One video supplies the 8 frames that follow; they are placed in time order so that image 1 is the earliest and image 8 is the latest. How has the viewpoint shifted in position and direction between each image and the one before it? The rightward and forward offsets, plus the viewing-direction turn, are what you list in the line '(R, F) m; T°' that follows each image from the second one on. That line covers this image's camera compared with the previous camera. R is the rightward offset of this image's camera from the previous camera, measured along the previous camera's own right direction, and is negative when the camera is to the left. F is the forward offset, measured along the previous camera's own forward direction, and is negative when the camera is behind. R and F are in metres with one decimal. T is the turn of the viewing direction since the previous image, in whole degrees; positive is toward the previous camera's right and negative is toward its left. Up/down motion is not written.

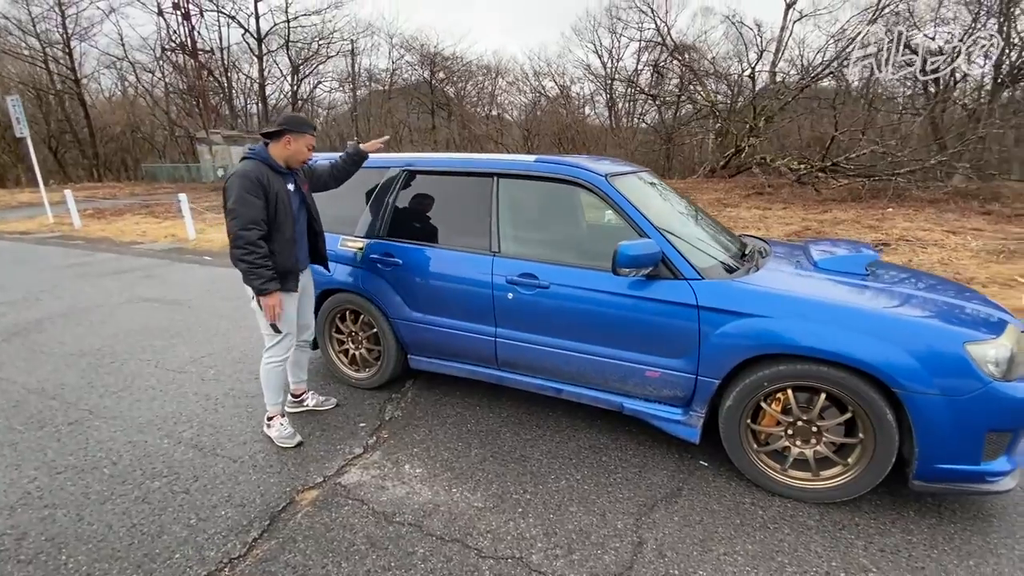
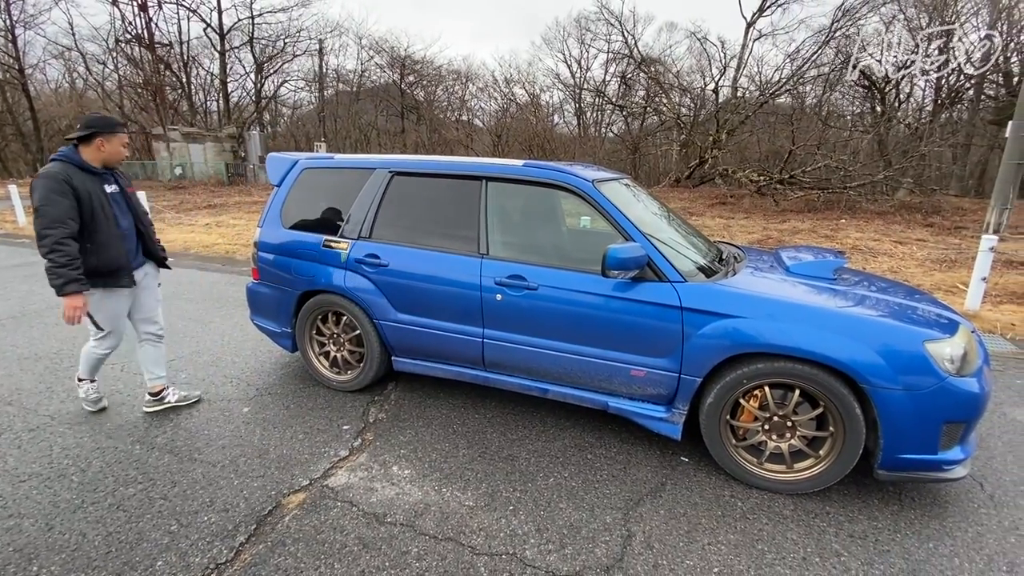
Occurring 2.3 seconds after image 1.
(-0.1, 0.0) m; +4°
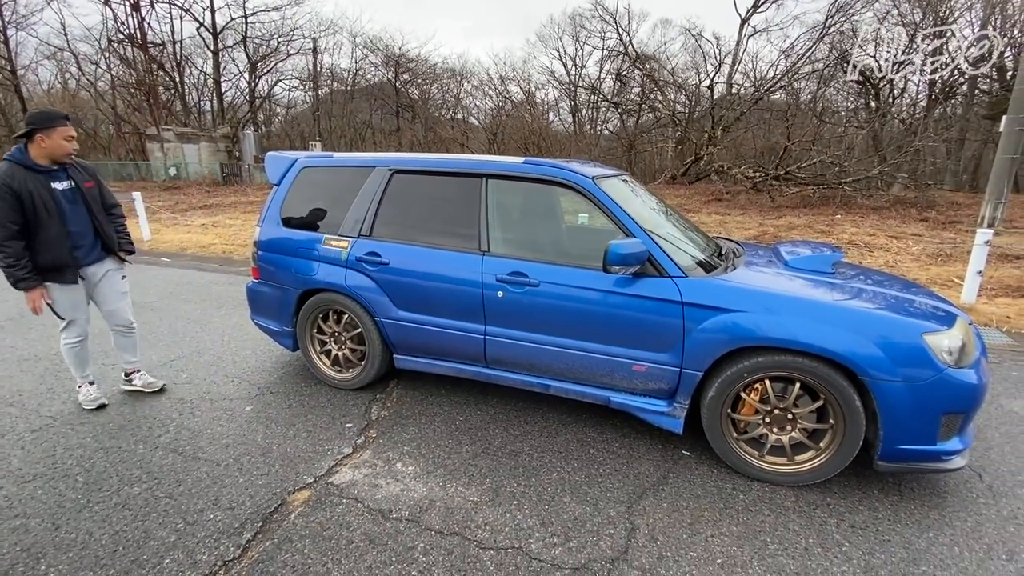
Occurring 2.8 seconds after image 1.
(0.0, 0.0) m; 0°
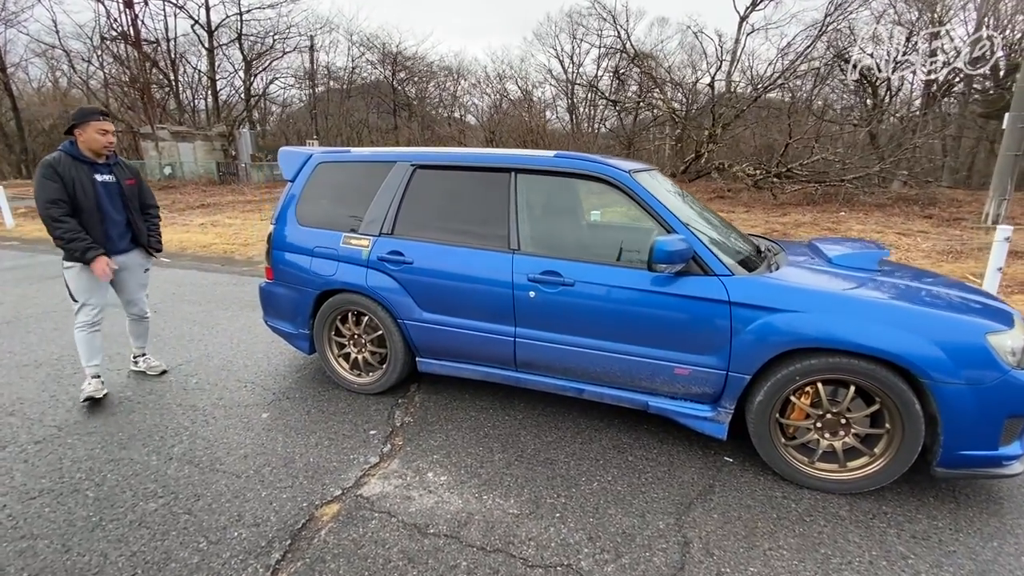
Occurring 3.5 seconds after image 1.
(-0.2, +0.1) m; +1°
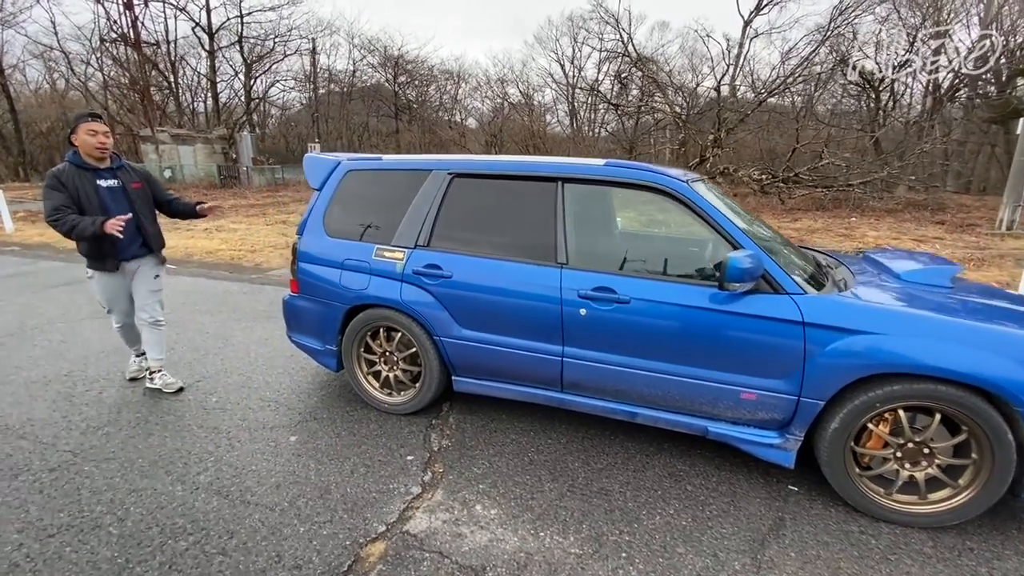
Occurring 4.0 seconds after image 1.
(-0.3, +0.2) m; 0°
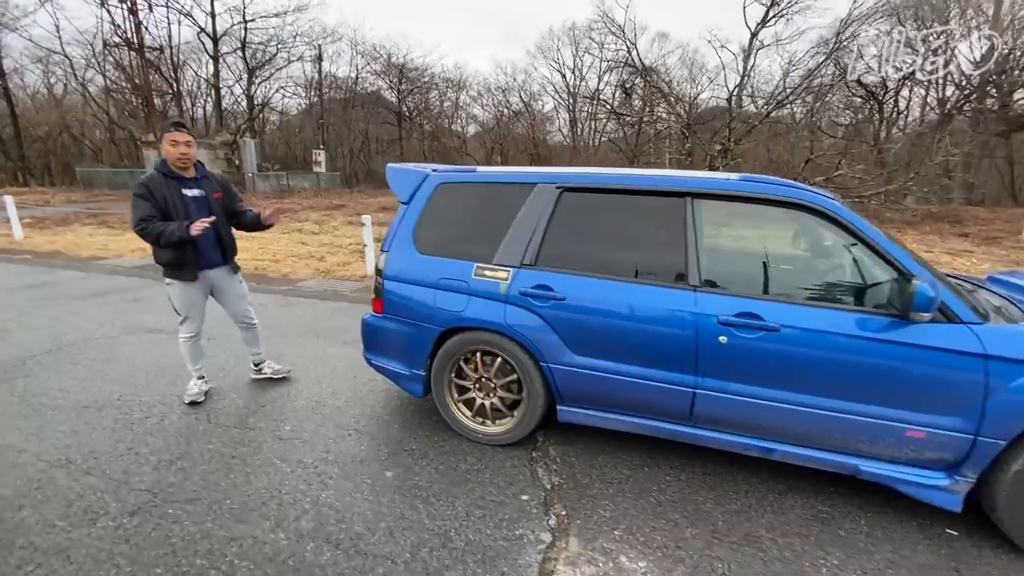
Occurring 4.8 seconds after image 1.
(-0.7, +0.2) m; +1°
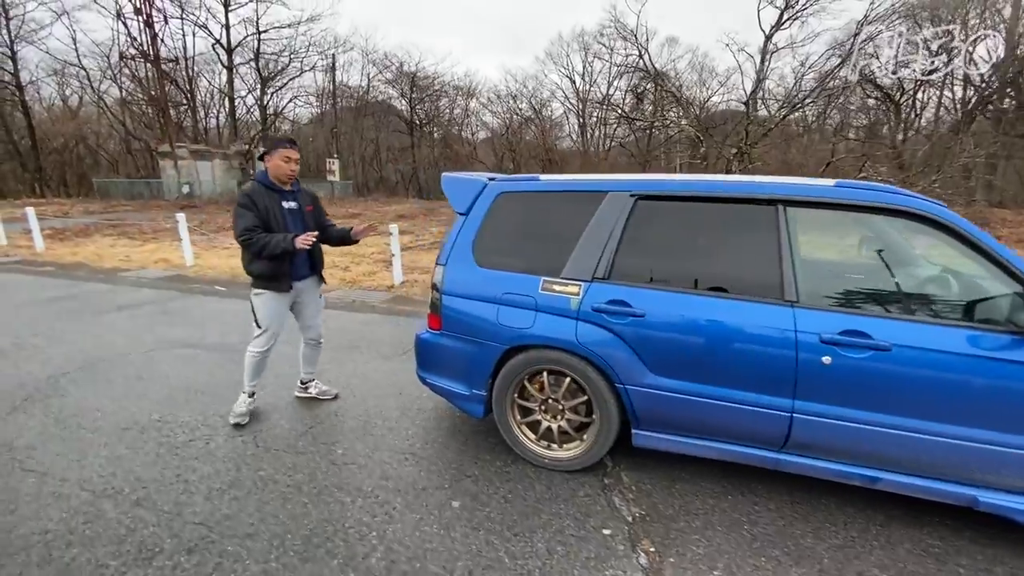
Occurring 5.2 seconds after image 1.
(-0.4, +0.2) m; -1°
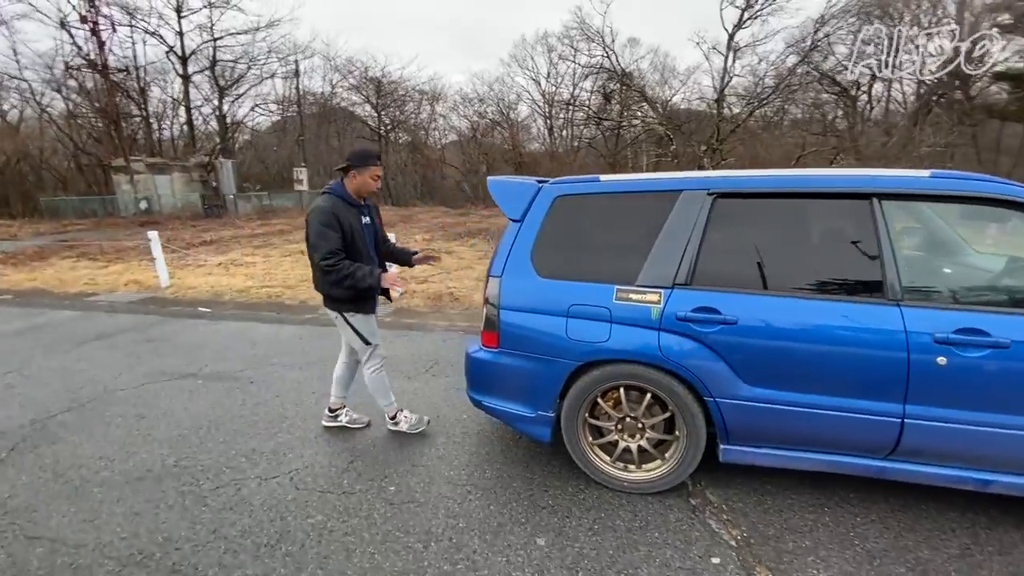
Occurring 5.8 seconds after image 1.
(-0.5, +0.3) m; +4°
